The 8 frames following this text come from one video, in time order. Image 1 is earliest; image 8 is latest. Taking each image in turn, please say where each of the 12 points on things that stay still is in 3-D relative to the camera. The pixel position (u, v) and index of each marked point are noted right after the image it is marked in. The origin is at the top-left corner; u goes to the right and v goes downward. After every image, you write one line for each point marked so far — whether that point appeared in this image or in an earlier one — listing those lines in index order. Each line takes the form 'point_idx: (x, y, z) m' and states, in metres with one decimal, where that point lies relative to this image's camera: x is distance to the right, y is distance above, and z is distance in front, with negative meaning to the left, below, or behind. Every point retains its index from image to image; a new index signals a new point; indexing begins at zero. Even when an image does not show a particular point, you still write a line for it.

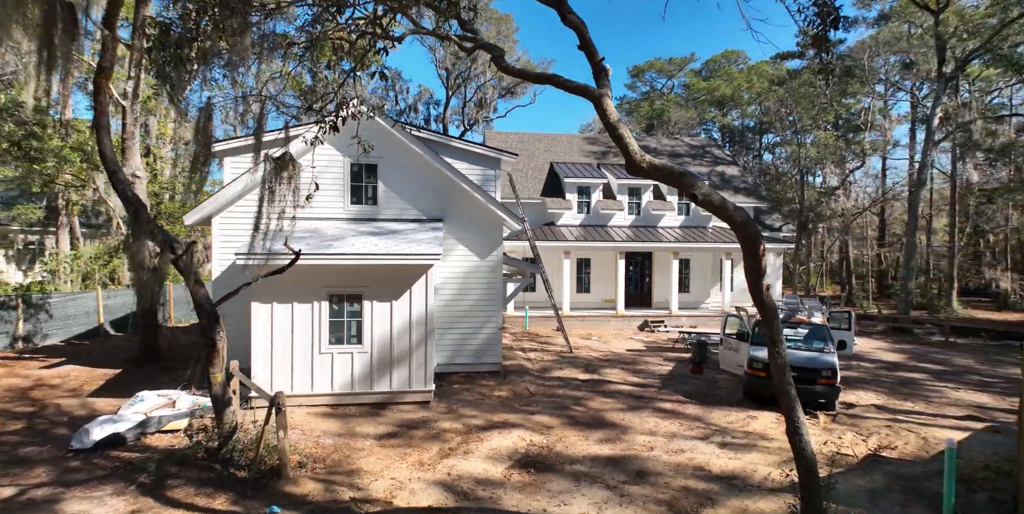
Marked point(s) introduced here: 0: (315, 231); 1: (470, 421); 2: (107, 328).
0: (-3.9, +0.5, +10.7) m
1: (-0.7, -2.7, +9.1) m
2: (-12.8, -2.2, +17.2) m
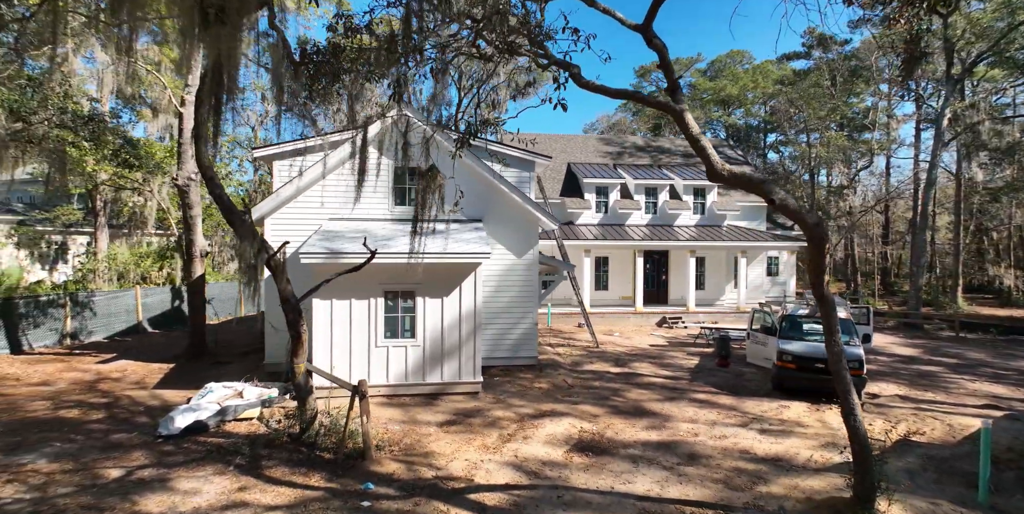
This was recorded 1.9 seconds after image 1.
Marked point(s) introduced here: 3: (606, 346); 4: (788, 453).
0: (-3.0, +0.5, +11.3) m
1: (+0.2, -2.7, +9.6) m
2: (-11.9, -2.2, +17.7) m
3: (+2.8, -2.6, +16.3) m
4: (+4.0, -2.8, +7.8) m
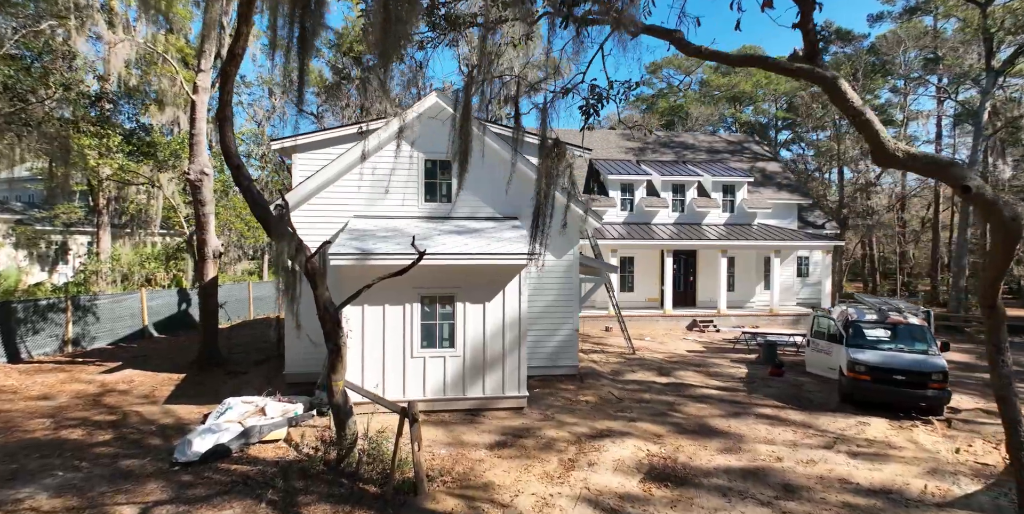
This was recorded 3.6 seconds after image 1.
0: (-2.2, +0.5, +10.3) m
1: (+1.0, -2.7, +8.7) m
2: (-11.1, -2.2, +16.7) m
3: (+3.7, -2.7, +15.3) m
4: (+4.8, -2.8, +6.8) m
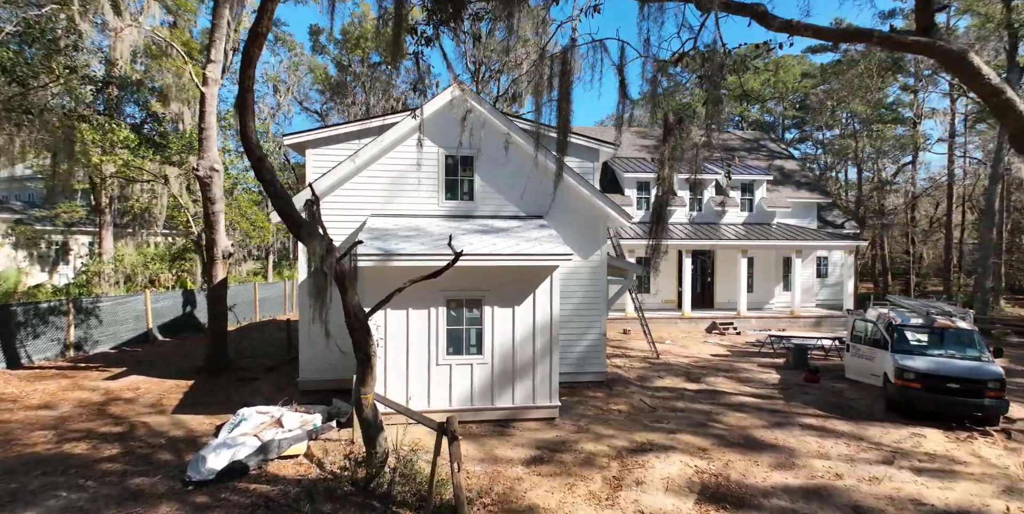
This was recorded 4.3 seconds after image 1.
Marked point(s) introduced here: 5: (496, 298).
0: (-1.7, +0.5, +9.7) m
1: (+1.5, -2.8, +8.1) m
2: (-10.6, -2.2, +16.2) m
3: (+4.2, -2.7, +14.8) m
4: (+5.3, -2.9, +6.3) m
5: (-0.3, -0.7, +8.8) m
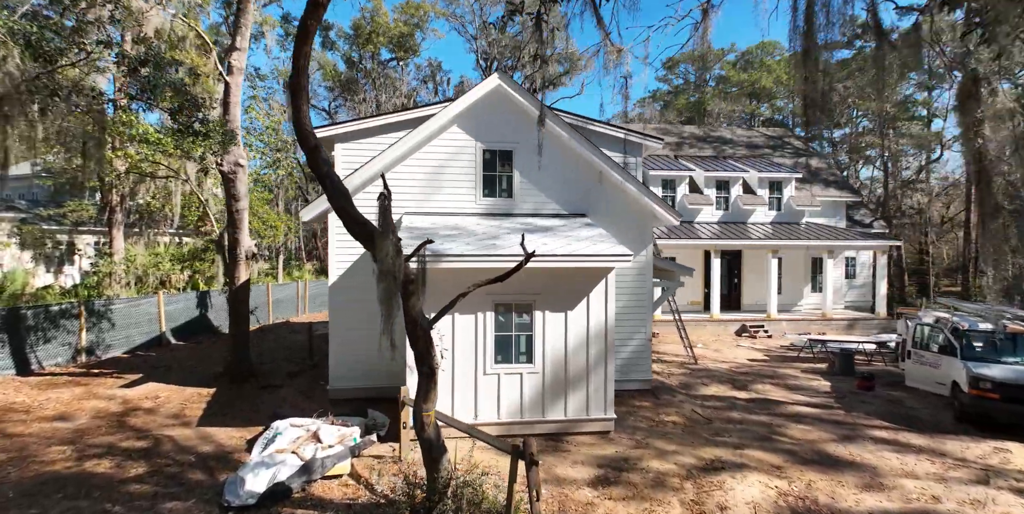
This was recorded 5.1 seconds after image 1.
0: (-0.9, +0.5, +9.1) m
1: (+2.3, -2.8, +7.5) m
2: (-9.8, -2.3, +15.6) m
3: (+5.0, -2.7, +14.1) m
4: (+6.1, -2.9, +5.7) m
5: (+0.5, -0.7, +8.2) m
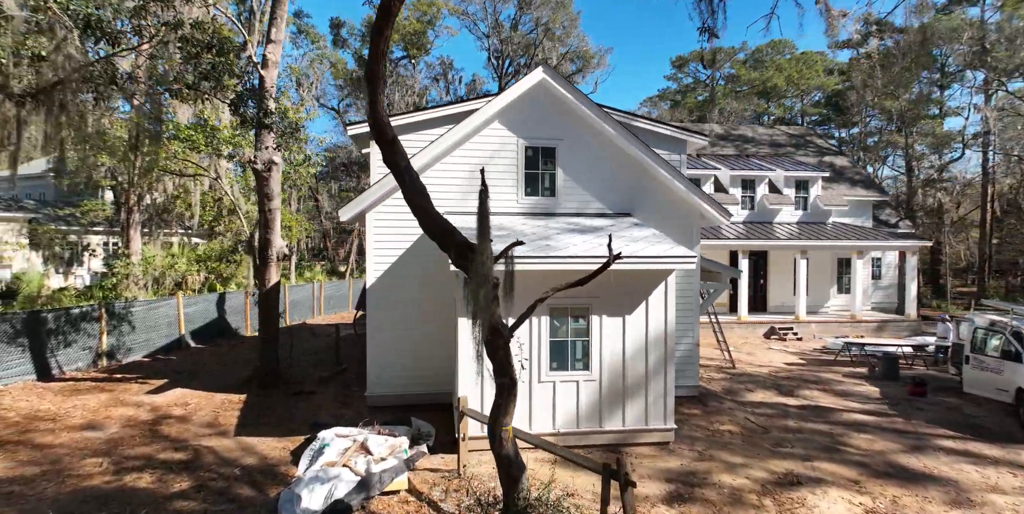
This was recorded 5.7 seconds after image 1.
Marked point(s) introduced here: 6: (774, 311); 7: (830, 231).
0: (-0.1, +0.4, +8.7) m
1: (+3.1, -2.8, +7.1) m
2: (-9.0, -2.3, +15.2) m
3: (+5.7, -2.7, +13.7) m
4: (+6.9, -2.9, +5.3) m
5: (+1.3, -0.7, +7.8) m
6: (+9.6, -2.0, +19.9) m
7: (+11.5, +0.9, +19.7) m
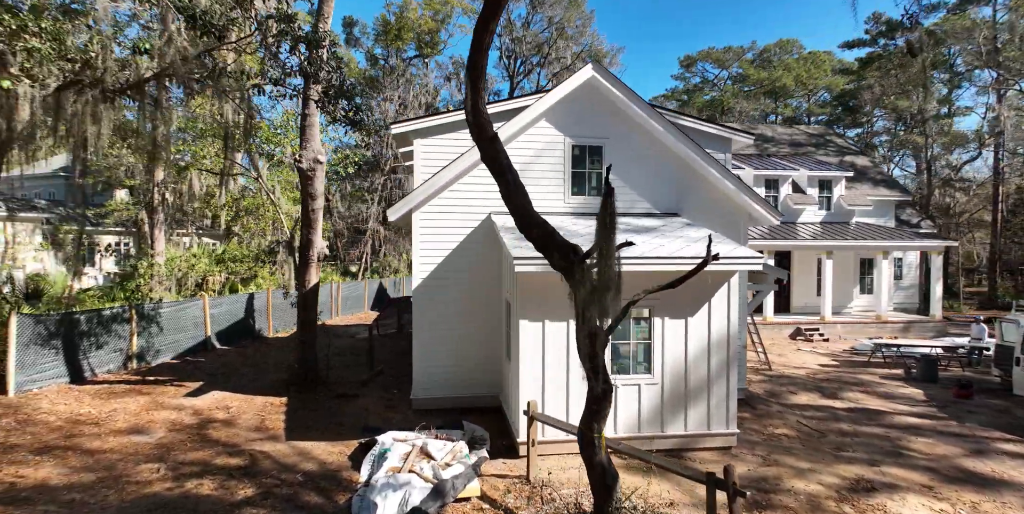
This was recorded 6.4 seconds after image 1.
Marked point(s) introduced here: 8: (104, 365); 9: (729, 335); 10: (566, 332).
0: (+0.7, +0.4, +8.6) m
1: (+3.9, -2.8, +6.9) m
2: (-8.2, -2.3, +15.0) m
3: (+6.6, -2.7, +13.6) m
4: (+7.7, -2.9, +5.1) m
5: (+2.2, -0.7, +7.6) m
6: (+10.4, -2.0, +19.8) m
7: (+12.3, +0.9, +19.6) m
8: (-8.9, -2.3, +11.8) m
9: (+3.0, -1.1, +7.7) m
10: (+0.7, -1.0, +7.4) m
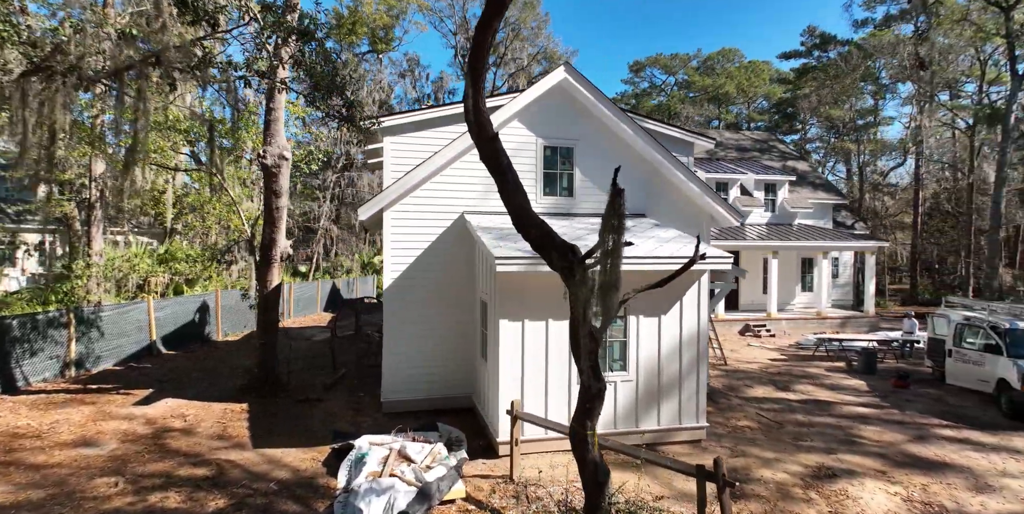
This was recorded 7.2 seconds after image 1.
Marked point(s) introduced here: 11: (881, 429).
0: (+0.3, +0.4, +8.6) m
1: (+3.7, -2.8, +7.3) m
2: (-9.2, -2.3, +14.2) m
3: (+5.7, -2.7, +14.2) m
4: (+7.6, -2.9, +5.9) m
5: (+1.8, -0.7, +7.8) m
6: (+8.9, -2.0, +20.7) m
7: (+10.8, +0.9, +20.7) m
8: (-9.5, -2.3, +11.0) m
9: (+2.7, -1.1, +7.9) m
10: (+0.5, -1.0, +7.4) m
11: (+6.1, -2.9, +9.1) m
